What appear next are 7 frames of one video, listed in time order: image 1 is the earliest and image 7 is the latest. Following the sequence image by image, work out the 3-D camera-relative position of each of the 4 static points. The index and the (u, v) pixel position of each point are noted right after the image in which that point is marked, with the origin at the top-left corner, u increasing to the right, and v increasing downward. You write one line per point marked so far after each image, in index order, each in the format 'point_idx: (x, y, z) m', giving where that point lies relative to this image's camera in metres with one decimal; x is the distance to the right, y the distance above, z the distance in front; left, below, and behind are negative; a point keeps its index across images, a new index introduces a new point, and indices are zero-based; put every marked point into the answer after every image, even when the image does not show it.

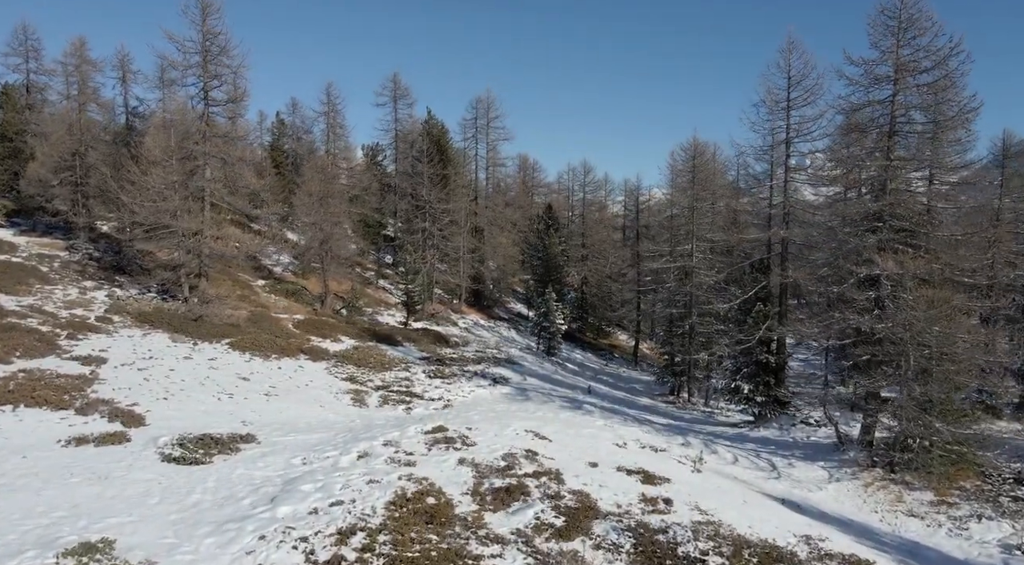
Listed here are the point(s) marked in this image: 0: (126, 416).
0: (-8.7, -3.0, +19.6) m
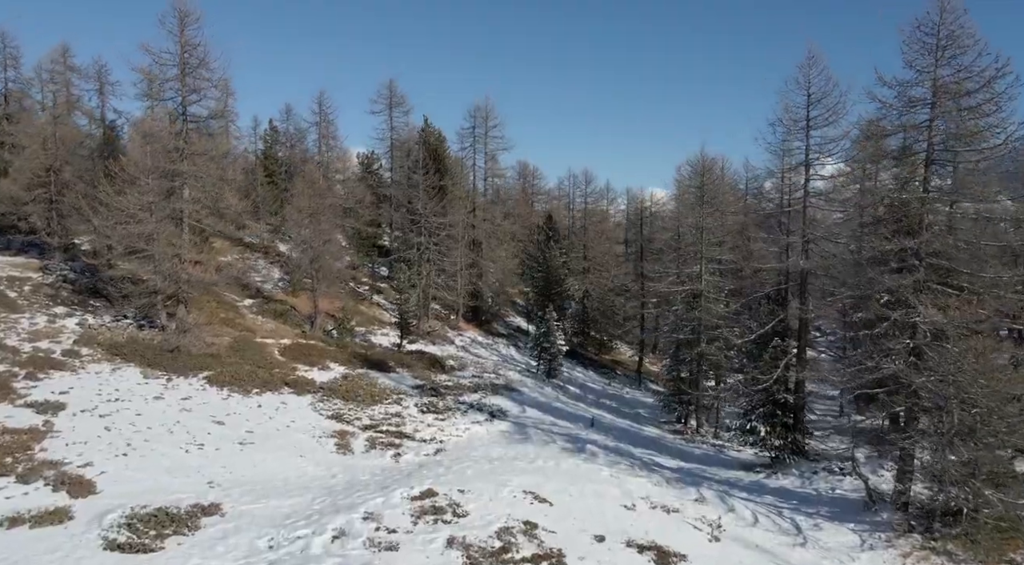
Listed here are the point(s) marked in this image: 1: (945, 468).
0: (-8.8, -4.0, +17.4) m
1: (+9.4, -4.0, +18.9) m
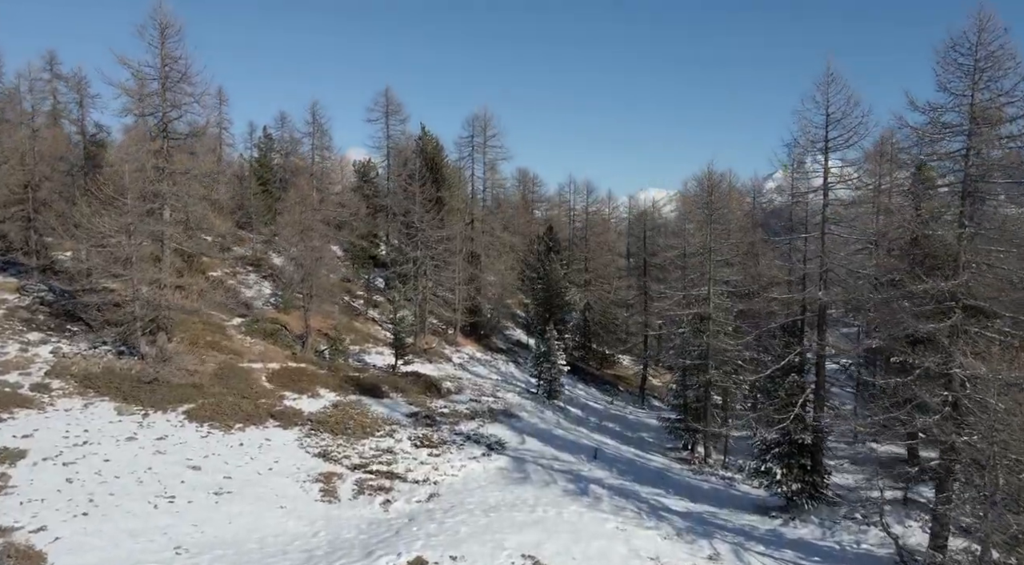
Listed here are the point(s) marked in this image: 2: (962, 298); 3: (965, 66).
0: (-8.8, -4.9, +15.7) m
1: (+9.3, -4.9, +17.1) m
2: (+9.8, -0.3, +19.1) m
3: (+9.8, +4.7, +18.9) m
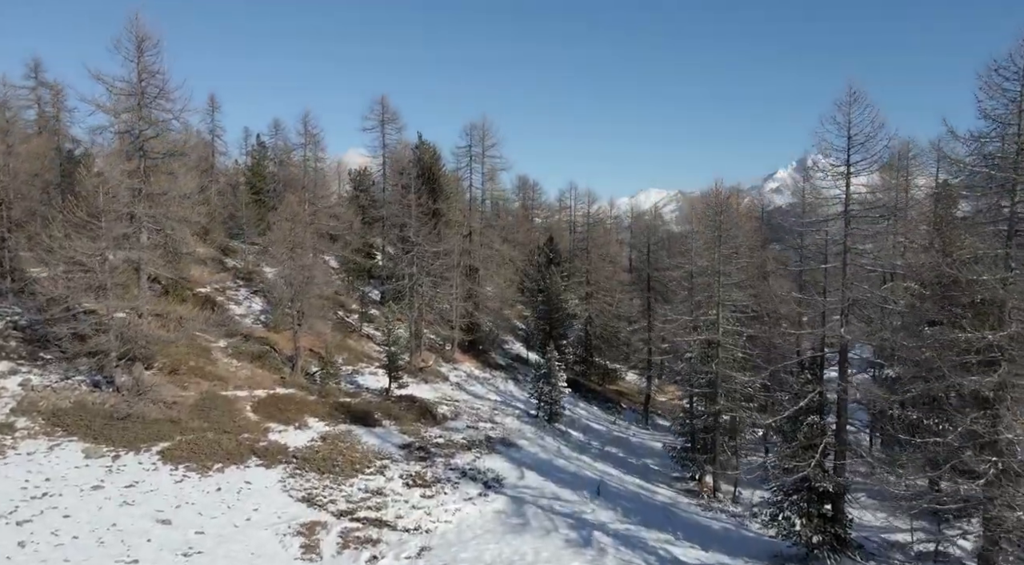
0: (-8.9, -5.8, +13.9) m
1: (+9.3, -5.9, +15.3) m
2: (+9.8, -1.3, +17.3) m
3: (+9.7, +3.8, +17.1) m
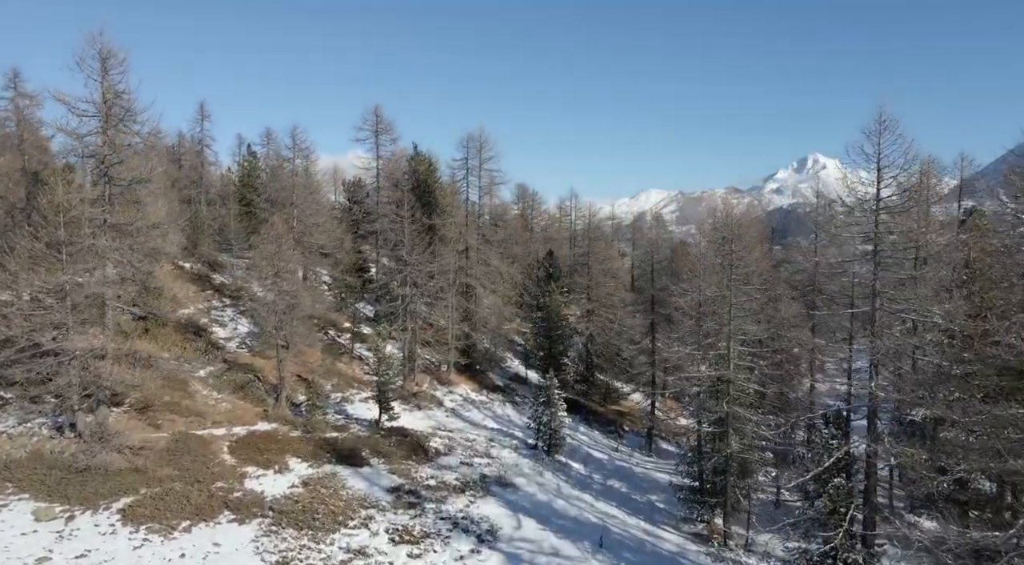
0: (-9.1, -7.0, +11.6) m
1: (+9.1, -7.0, +13.0) m
2: (+9.6, -2.4, +15.0) m
3: (+9.6, +2.6, +14.8) m
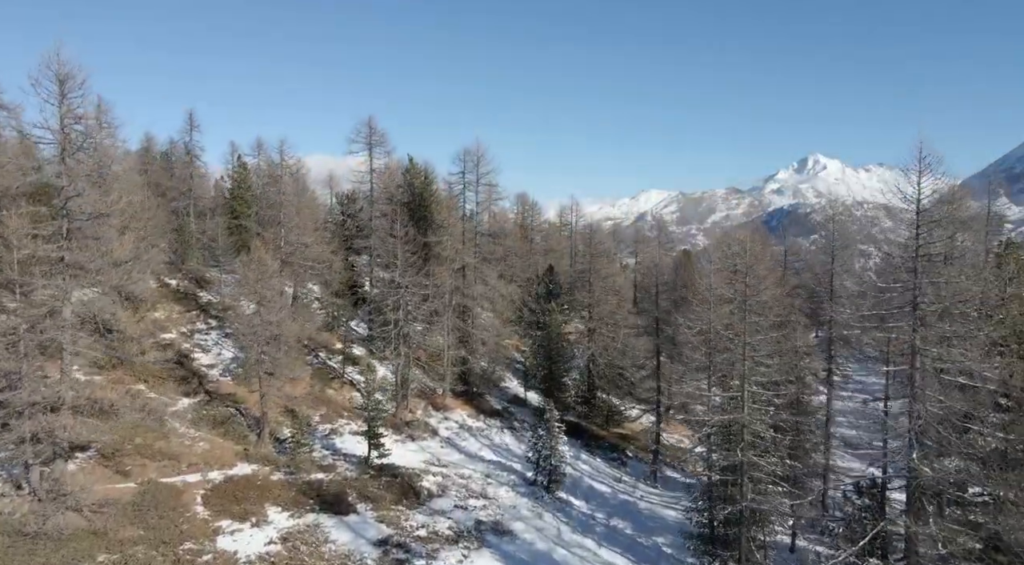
0: (-9.2, -8.2, +9.2) m
1: (+9.0, -8.2, +10.6) m
2: (+9.5, -3.6, +12.6) m
3: (+9.5, +1.4, +12.4) m
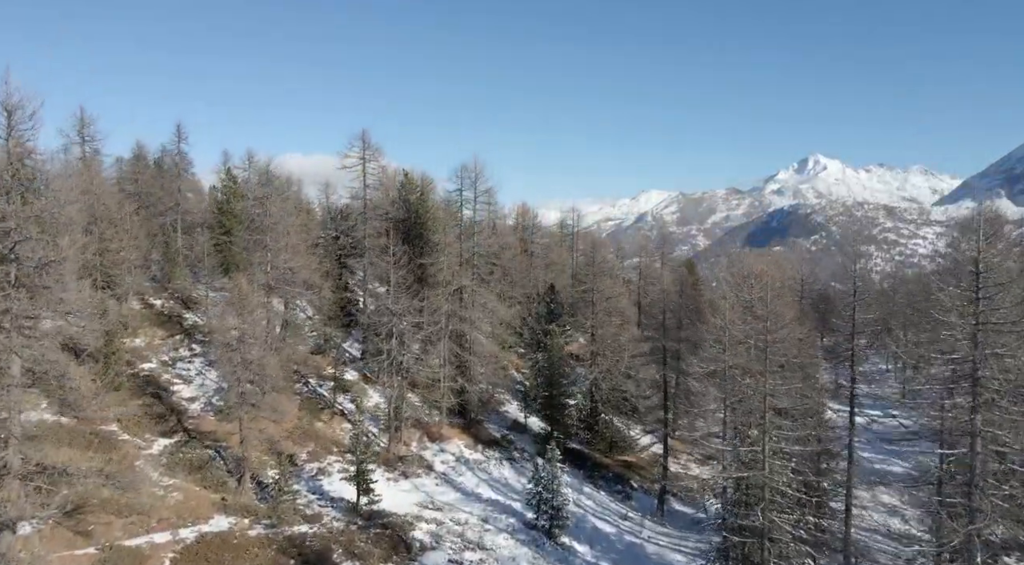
0: (-9.2, -9.5, +6.7) m
1: (+8.9, -9.6, +8.1) m
2: (+9.5, -5.0, +10.1) m
3: (+9.4, 0.0, +9.9) m
